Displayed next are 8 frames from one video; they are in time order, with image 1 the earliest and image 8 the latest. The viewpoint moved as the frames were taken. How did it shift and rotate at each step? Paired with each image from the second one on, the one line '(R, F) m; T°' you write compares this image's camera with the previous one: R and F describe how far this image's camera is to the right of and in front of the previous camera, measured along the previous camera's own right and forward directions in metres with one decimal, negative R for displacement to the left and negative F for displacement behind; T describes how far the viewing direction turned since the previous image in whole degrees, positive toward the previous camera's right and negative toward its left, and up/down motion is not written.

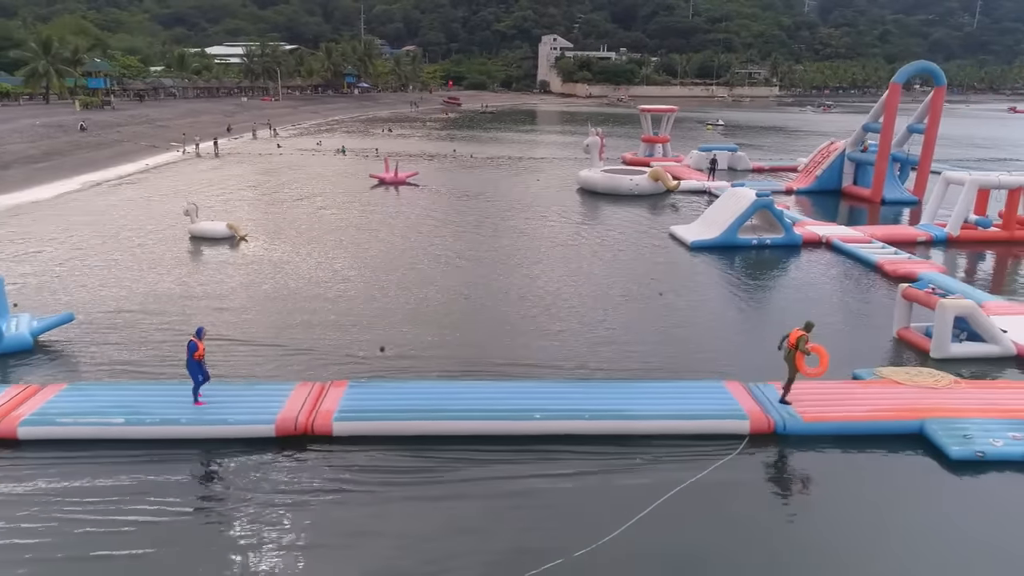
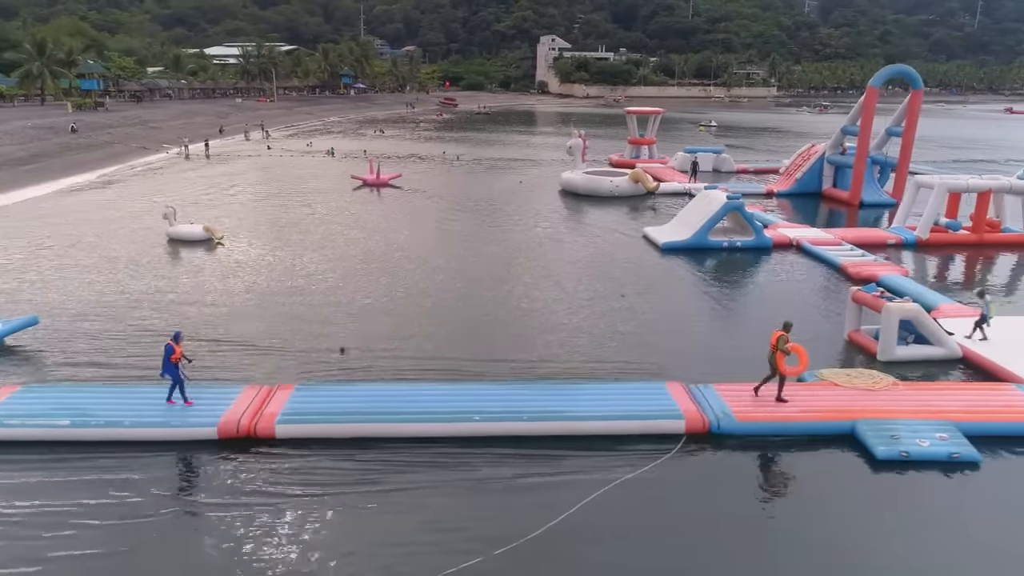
(+0.8, -0.2) m; 0°
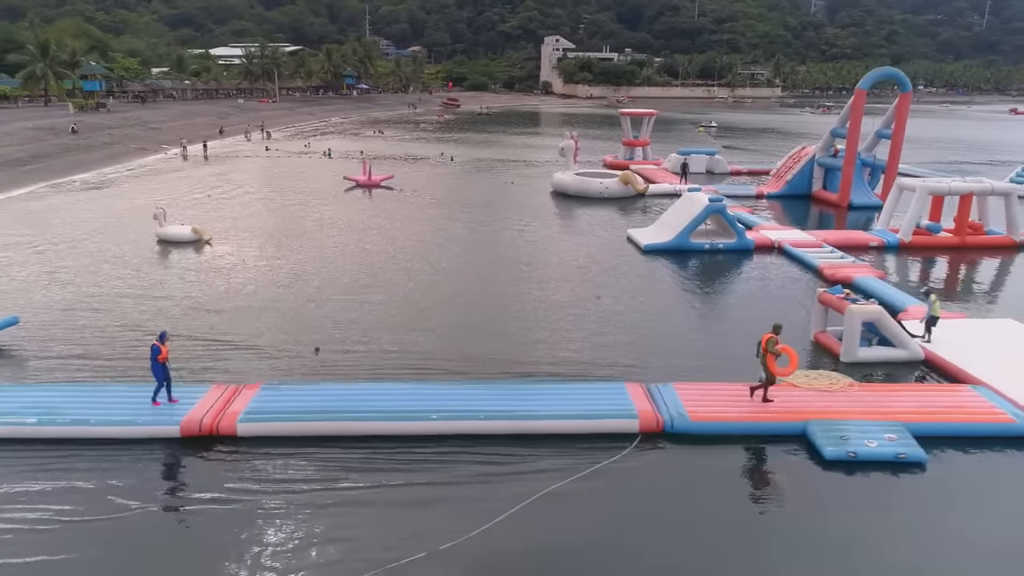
(+0.6, -0.2) m; 0°
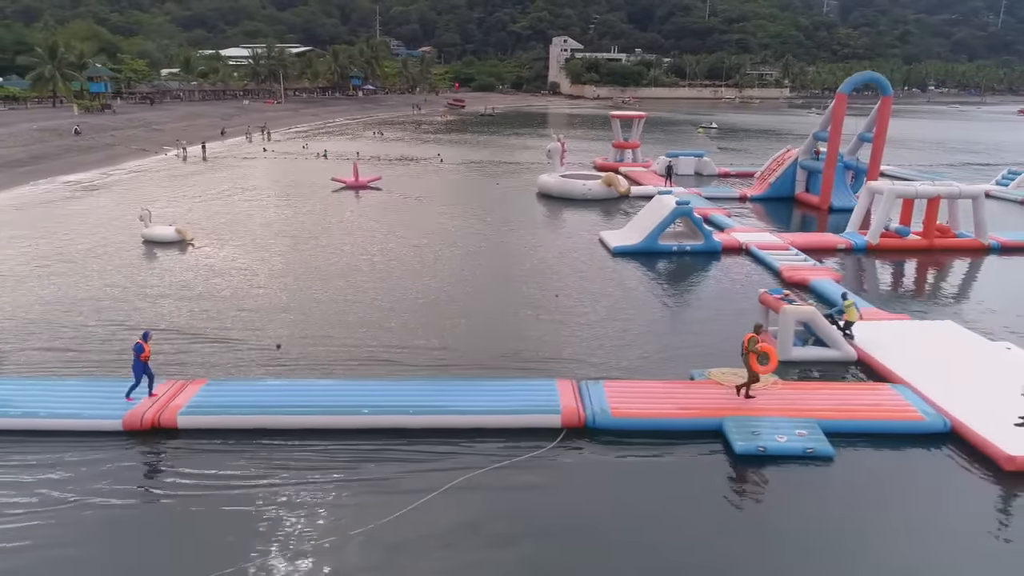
(+1.2, -0.5) m; -1°
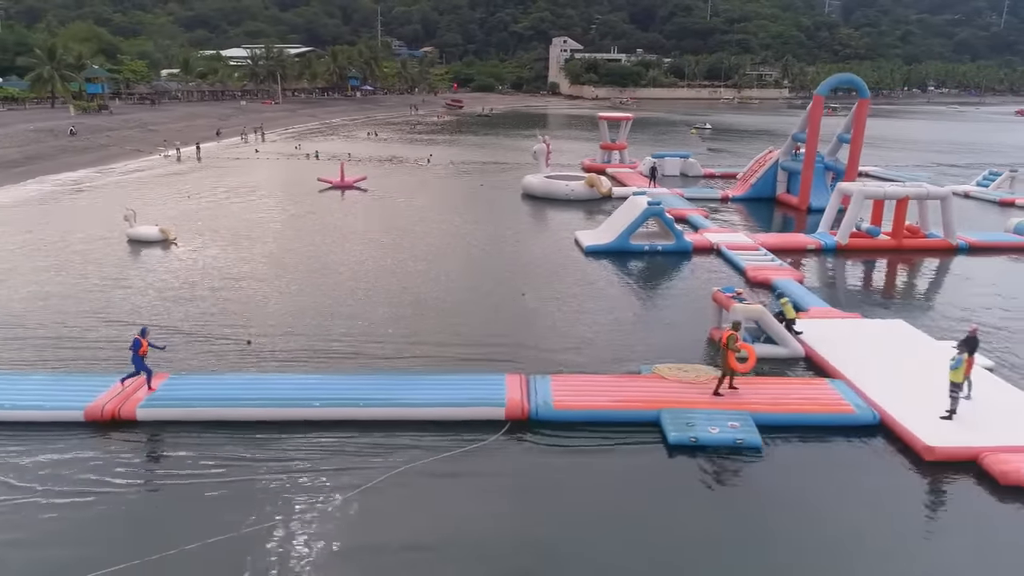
(+0.8, -0.5) m; 0°
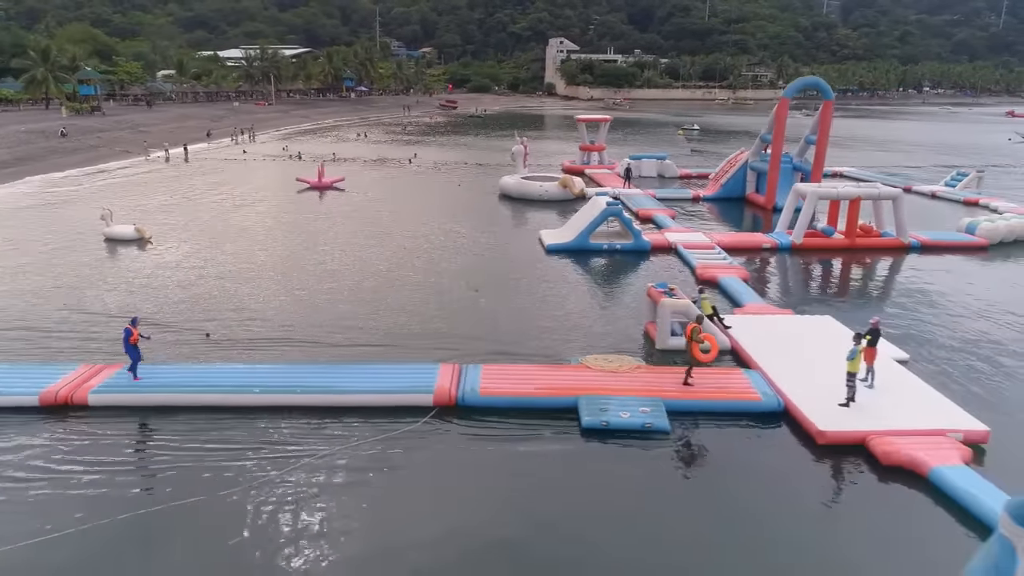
(+1.1, -0.7) m; 0°
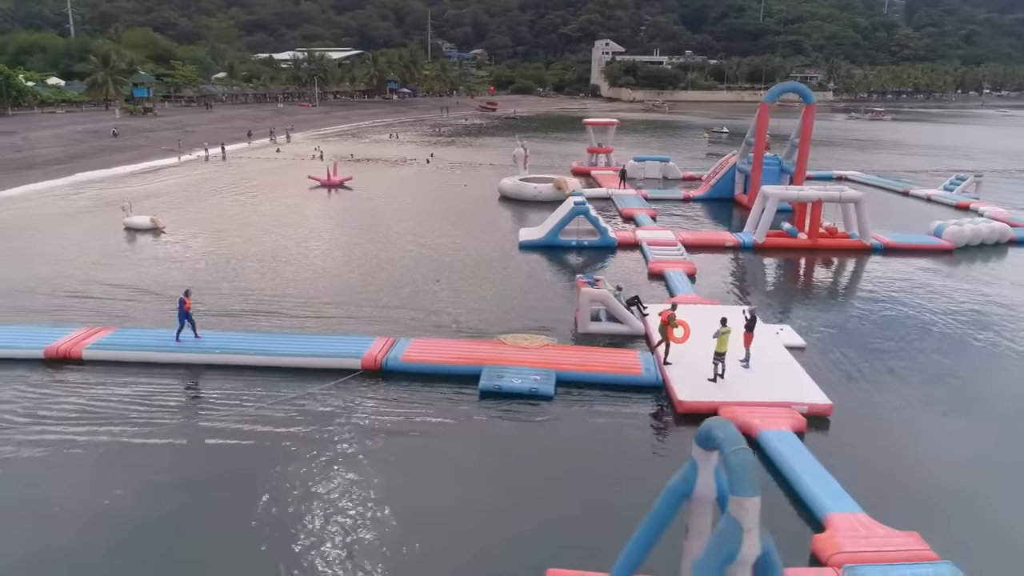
(+2.5, -1.7) m; -4°
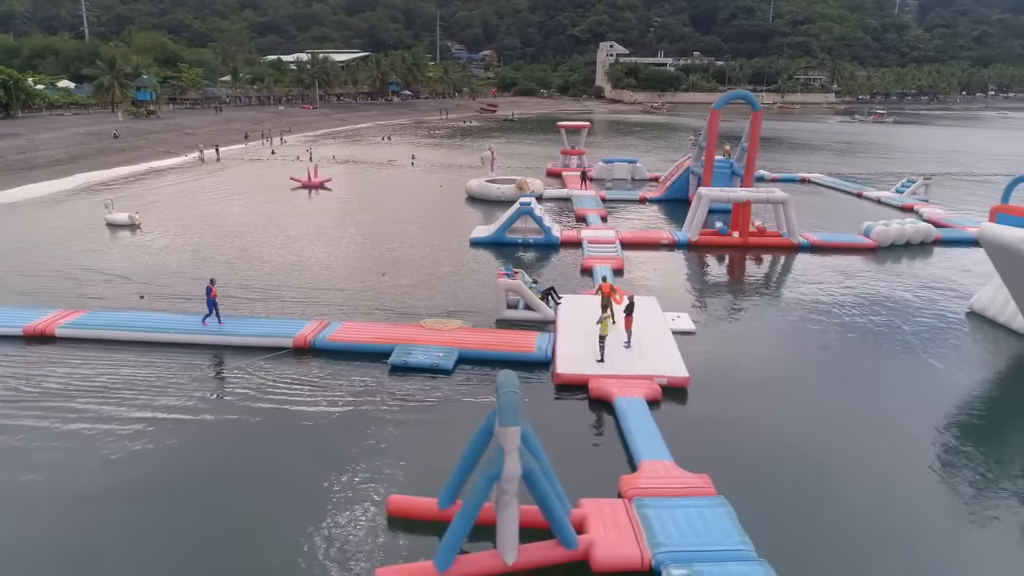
(+2.2, -1.8) m; -1°
